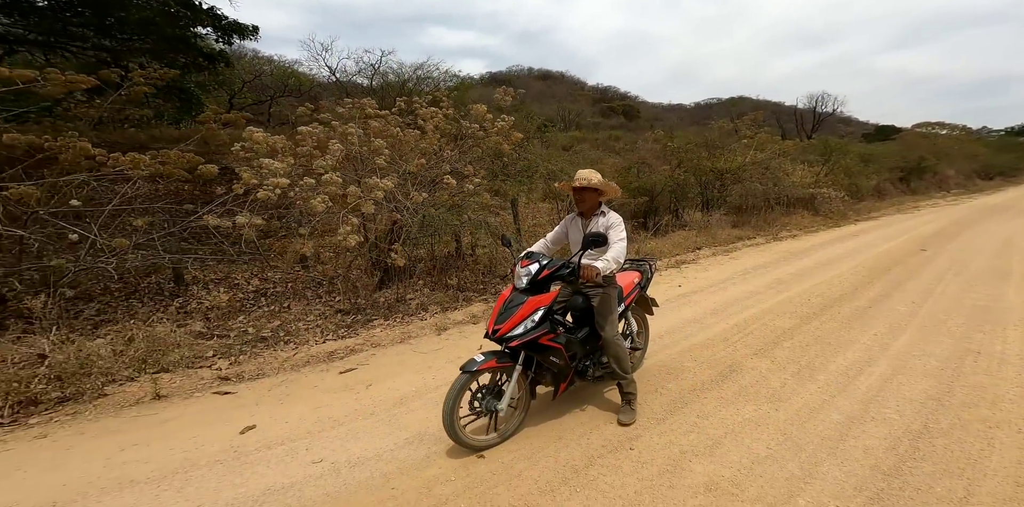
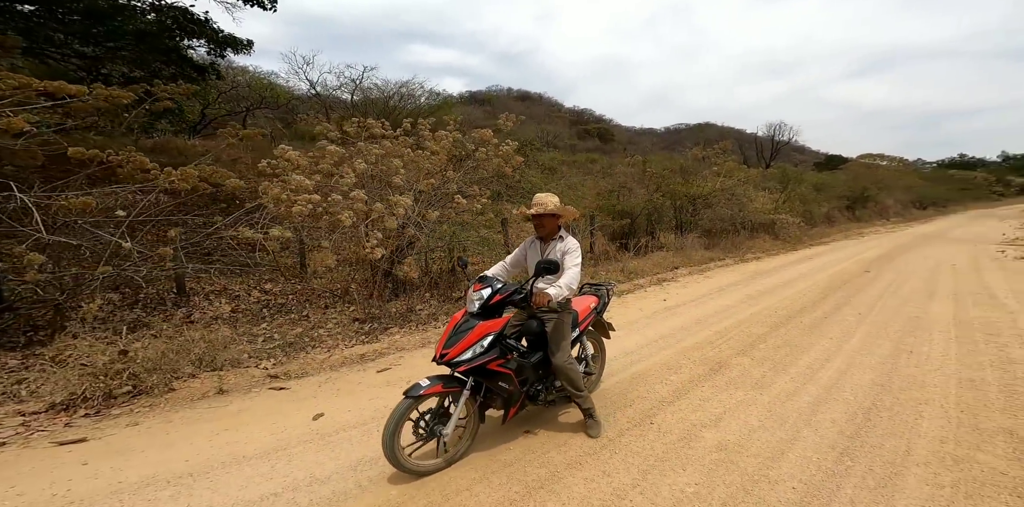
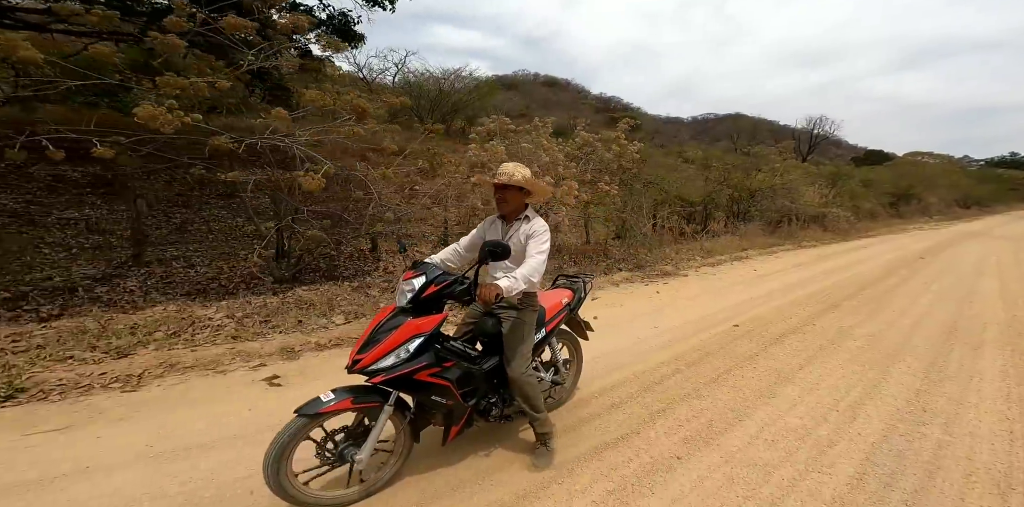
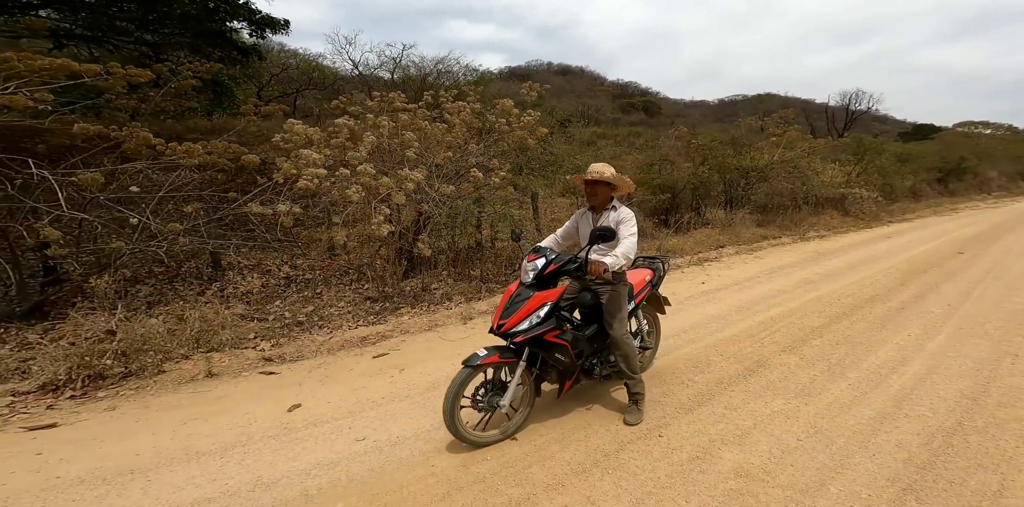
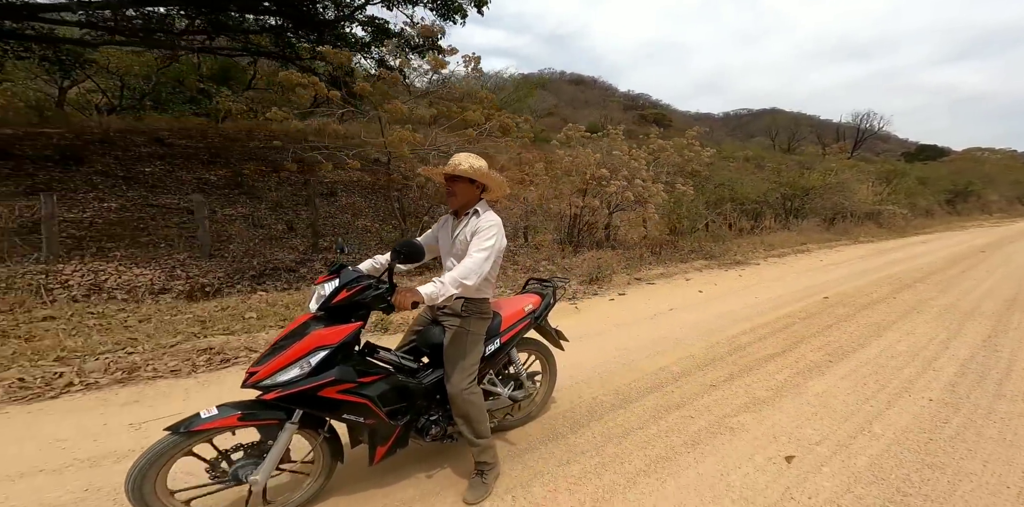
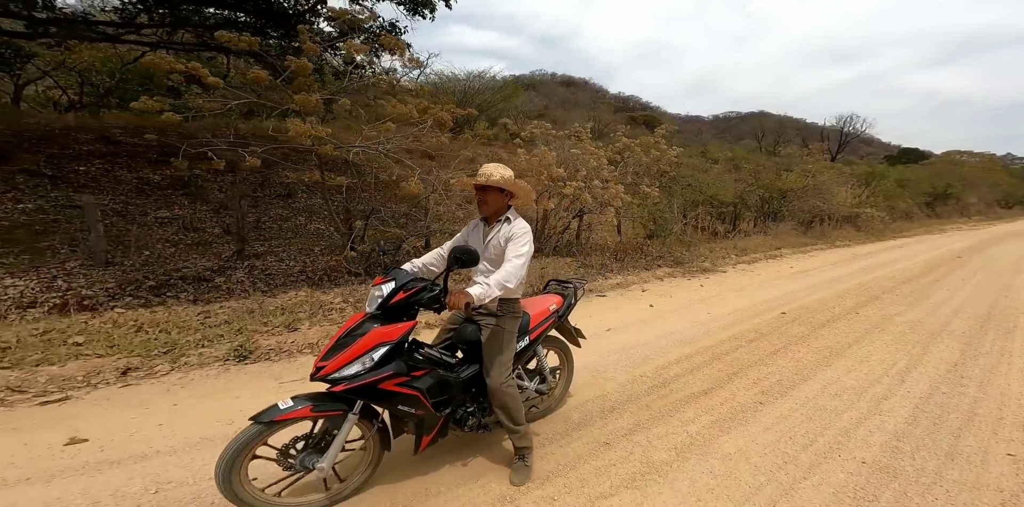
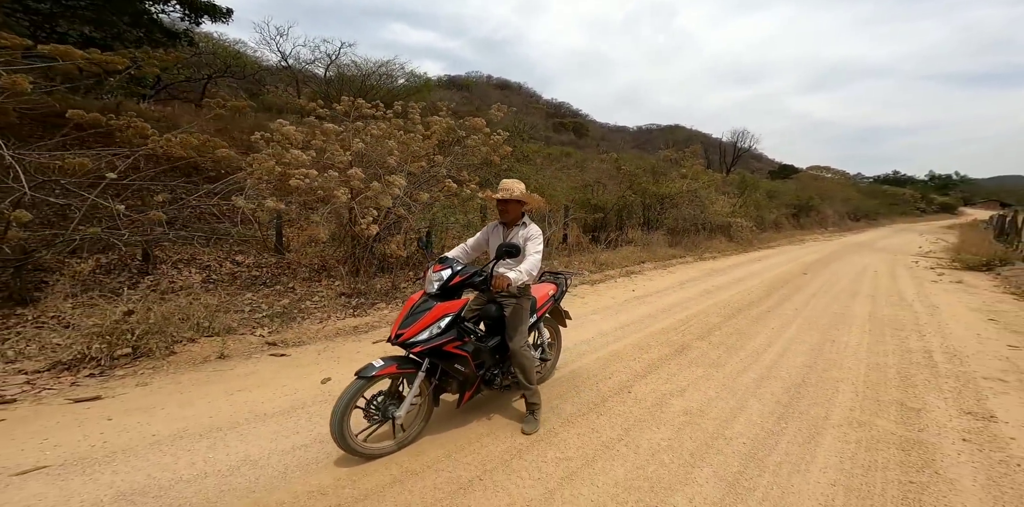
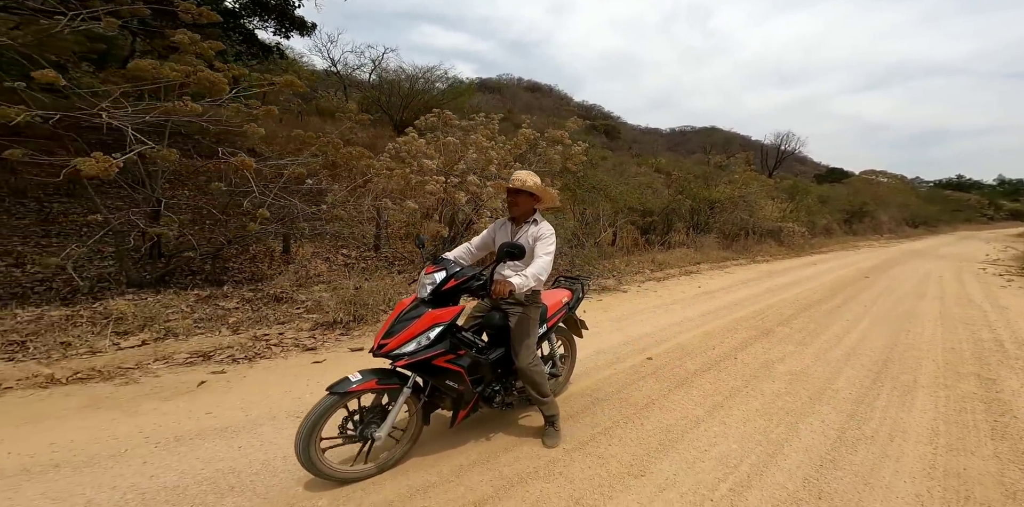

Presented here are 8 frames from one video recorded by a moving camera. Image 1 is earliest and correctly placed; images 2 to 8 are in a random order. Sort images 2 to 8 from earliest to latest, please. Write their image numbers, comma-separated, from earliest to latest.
4, 2, 7, 8, 3, 6, 5
